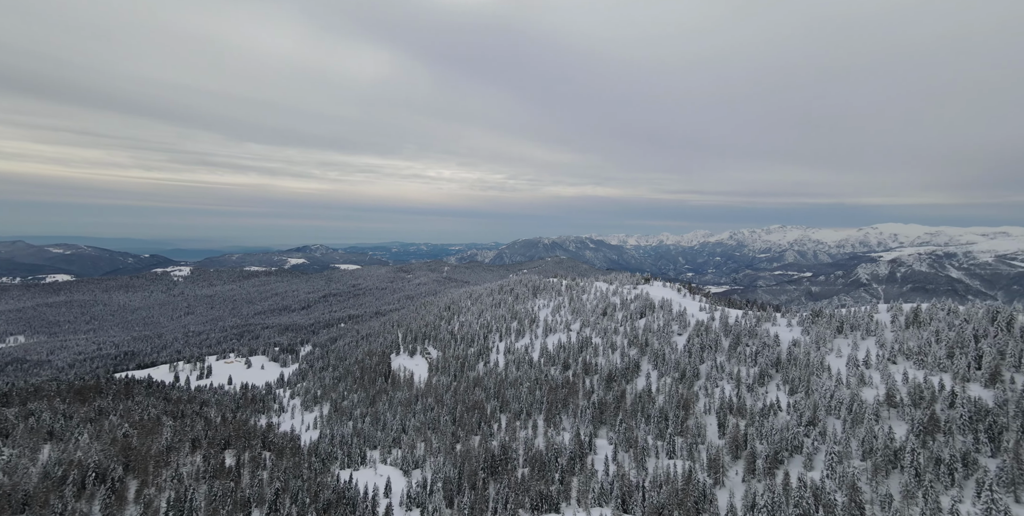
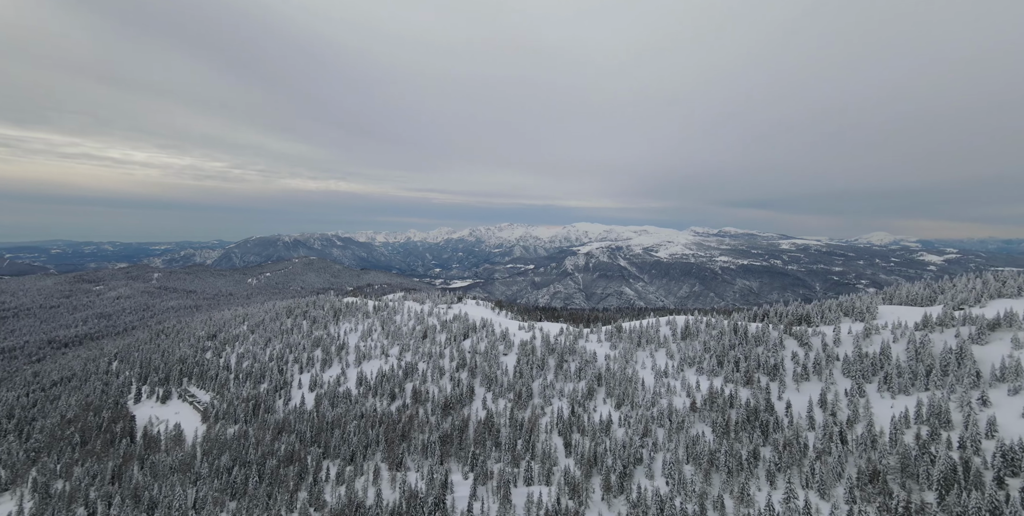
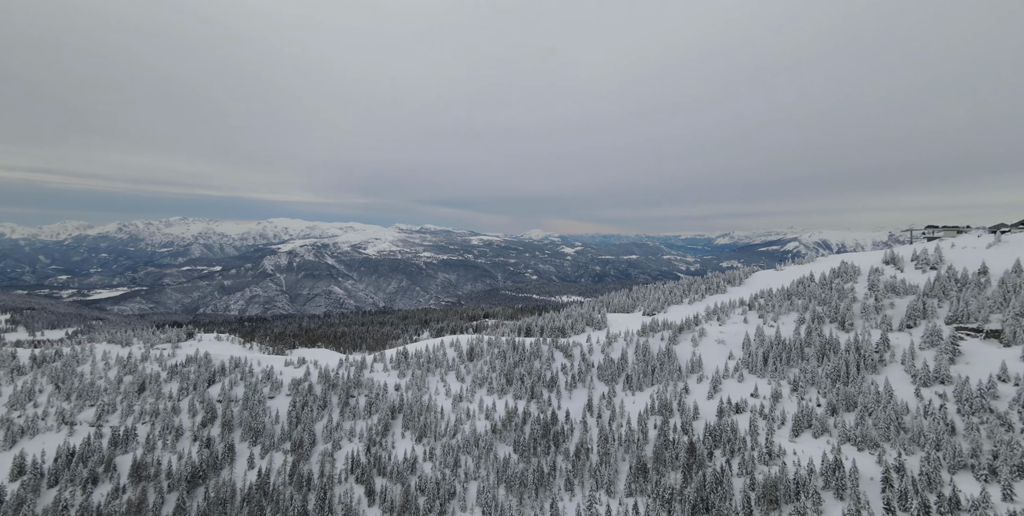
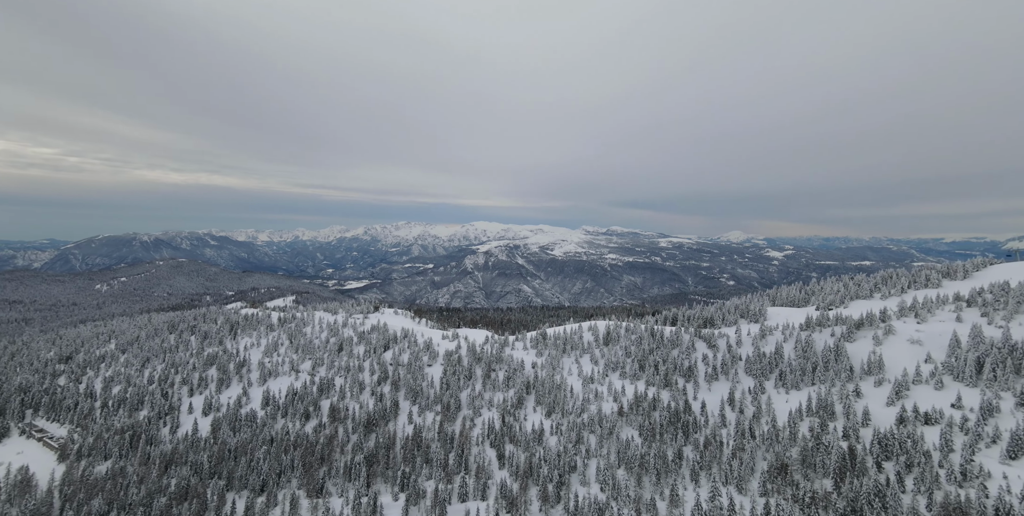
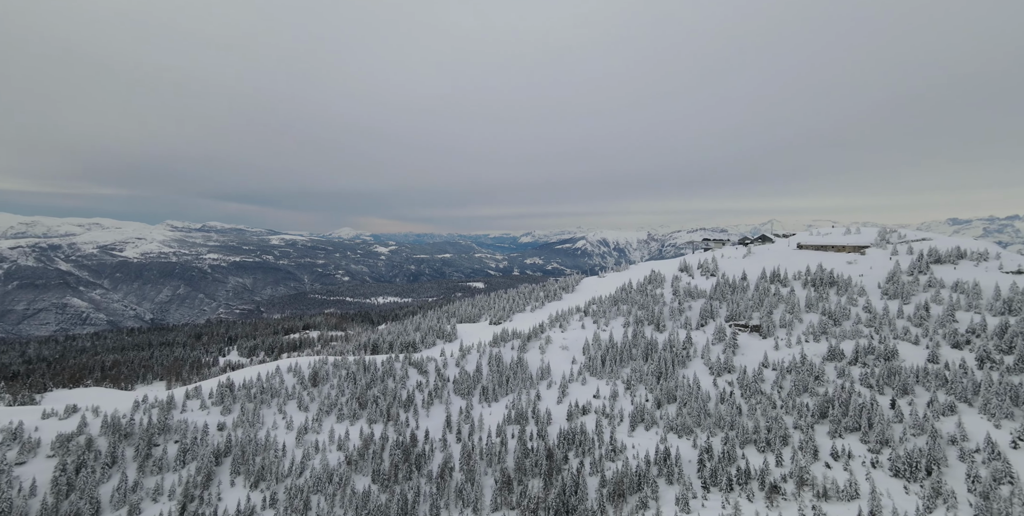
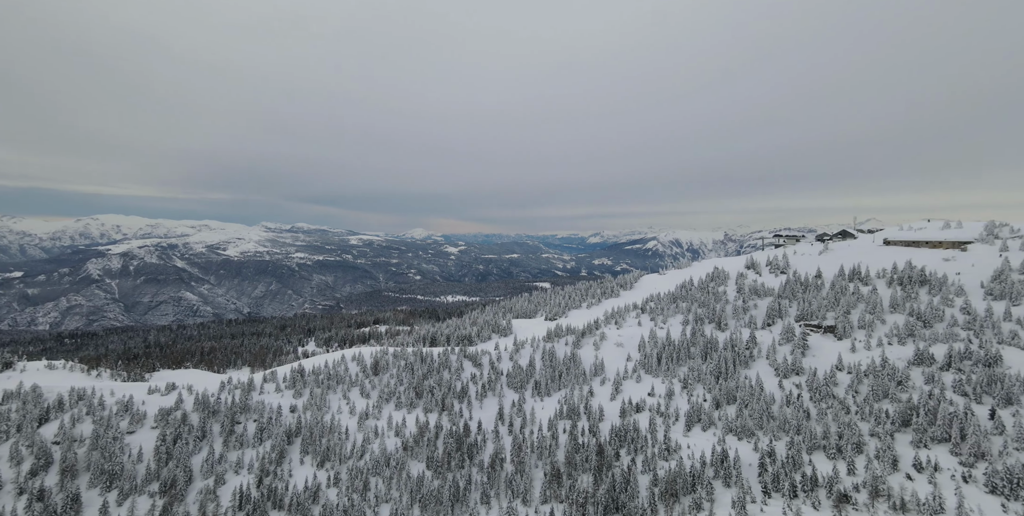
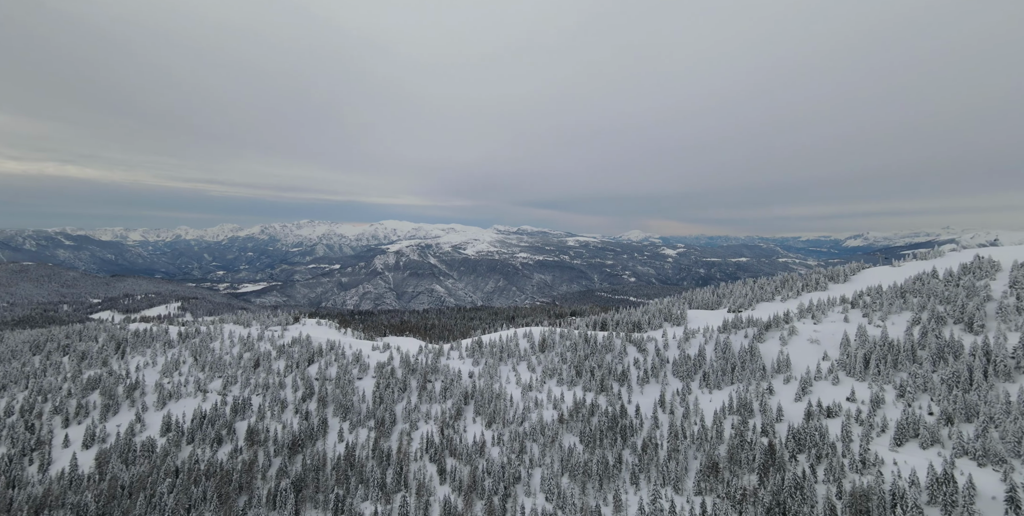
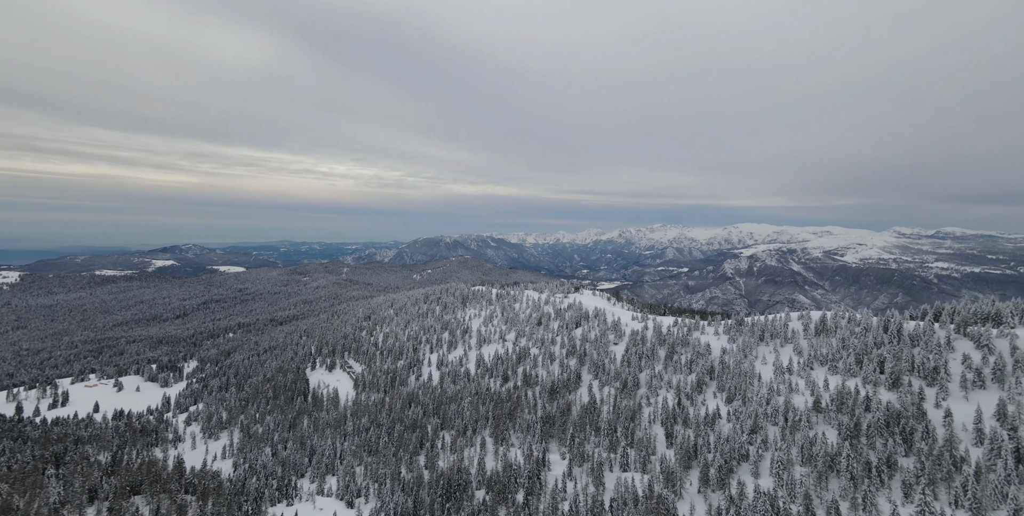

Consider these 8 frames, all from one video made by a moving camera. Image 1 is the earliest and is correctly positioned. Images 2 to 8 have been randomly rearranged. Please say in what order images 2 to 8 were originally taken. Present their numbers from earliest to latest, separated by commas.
8, 2, 4, 7, 3, 6, 5
